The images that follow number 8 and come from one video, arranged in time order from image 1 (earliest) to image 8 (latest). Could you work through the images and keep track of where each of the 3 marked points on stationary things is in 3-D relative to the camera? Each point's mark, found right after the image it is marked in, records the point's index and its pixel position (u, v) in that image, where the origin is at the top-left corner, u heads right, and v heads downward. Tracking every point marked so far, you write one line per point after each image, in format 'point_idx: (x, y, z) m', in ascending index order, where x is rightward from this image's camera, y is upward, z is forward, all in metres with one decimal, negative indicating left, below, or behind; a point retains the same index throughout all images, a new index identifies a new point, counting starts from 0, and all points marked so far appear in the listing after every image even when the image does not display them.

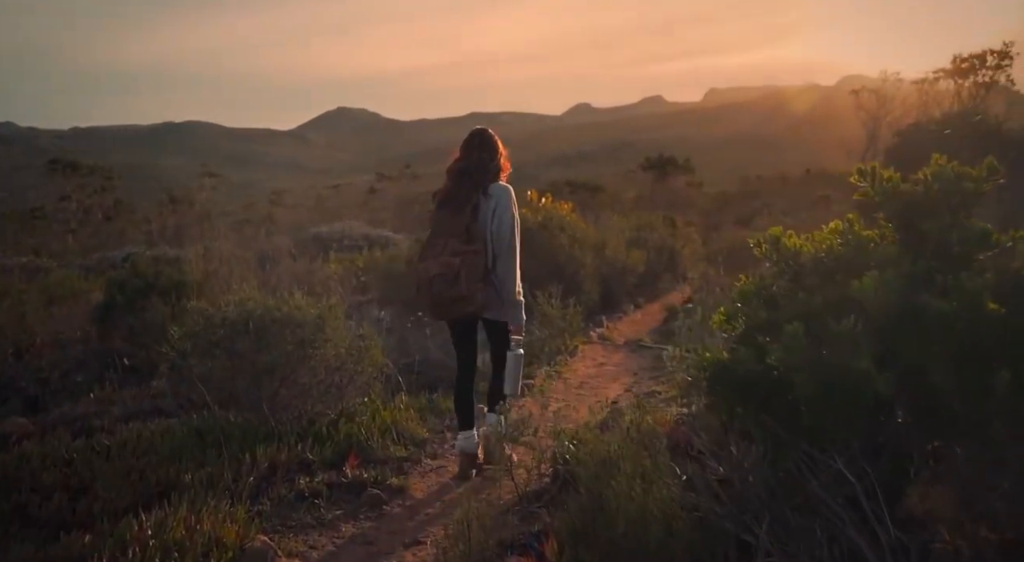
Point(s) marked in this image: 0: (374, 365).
0: (-1.0, -0.6, +5.6) m
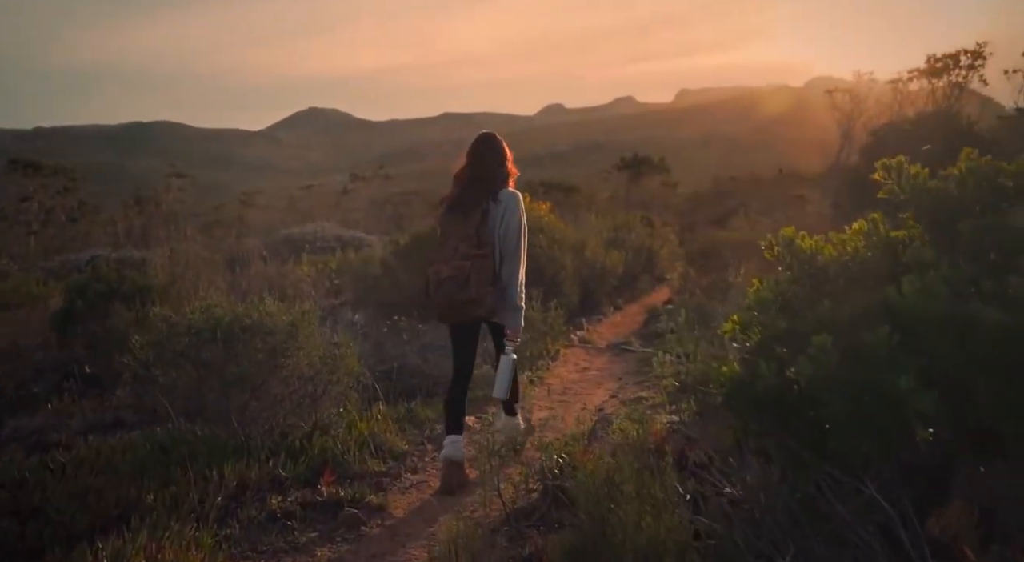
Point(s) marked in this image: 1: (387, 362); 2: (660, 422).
0: (-1.1, -0.7, +5.3) m
1: (-1.1, -0.7, +6.8) m
2: (+1.0, -0.9, +4.9) m
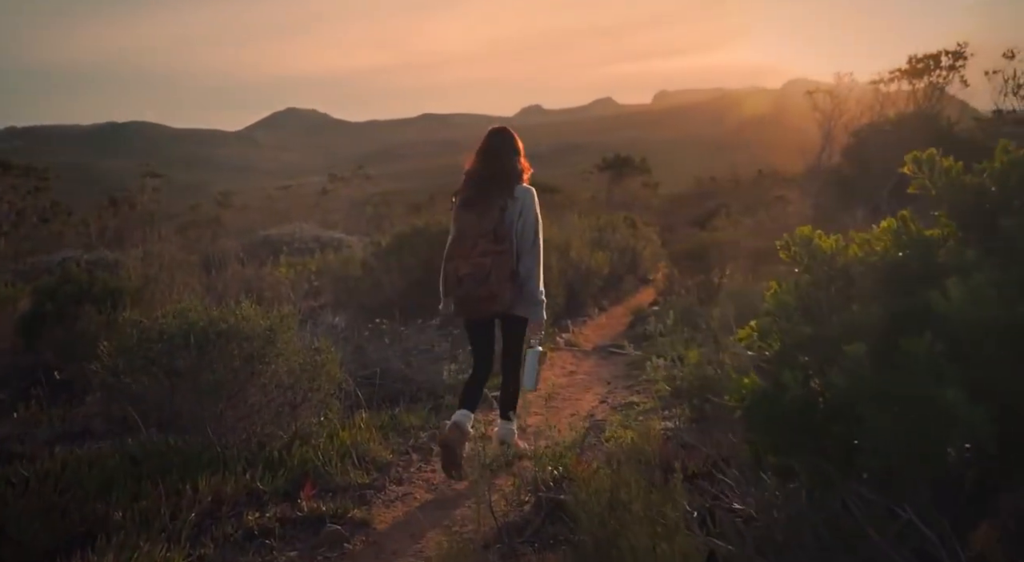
0: (-1.2, -0.7, +5.1) m
1: (-1.2, -0.7, +6.5) m
2: (+0.9, -0.9, +4.7) m
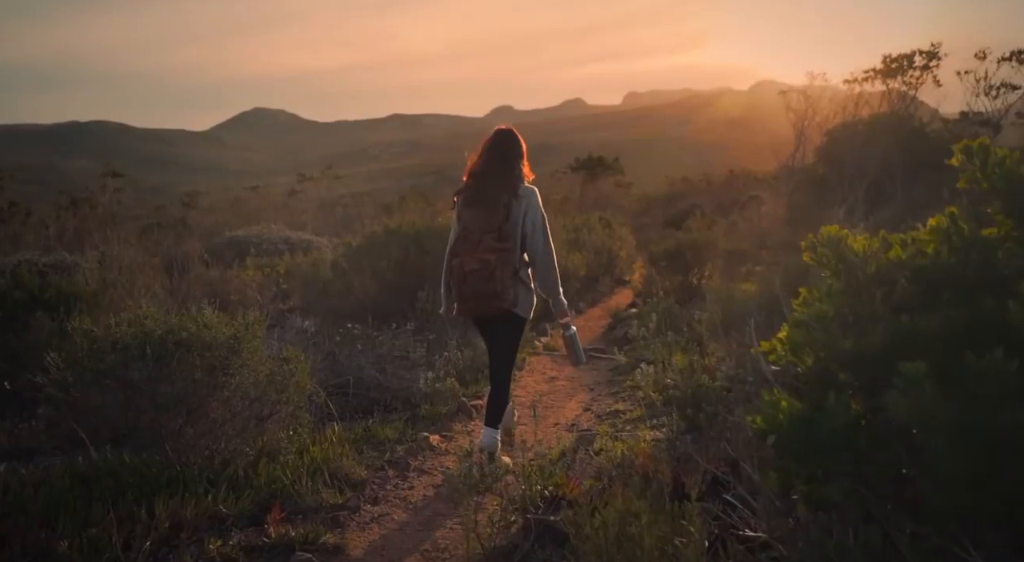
0: (-1.3, -0.7, +4.8) m
1: (-1.4, -0.8, +6.2) m
2: (+0.8, -0.9, +4.5) m
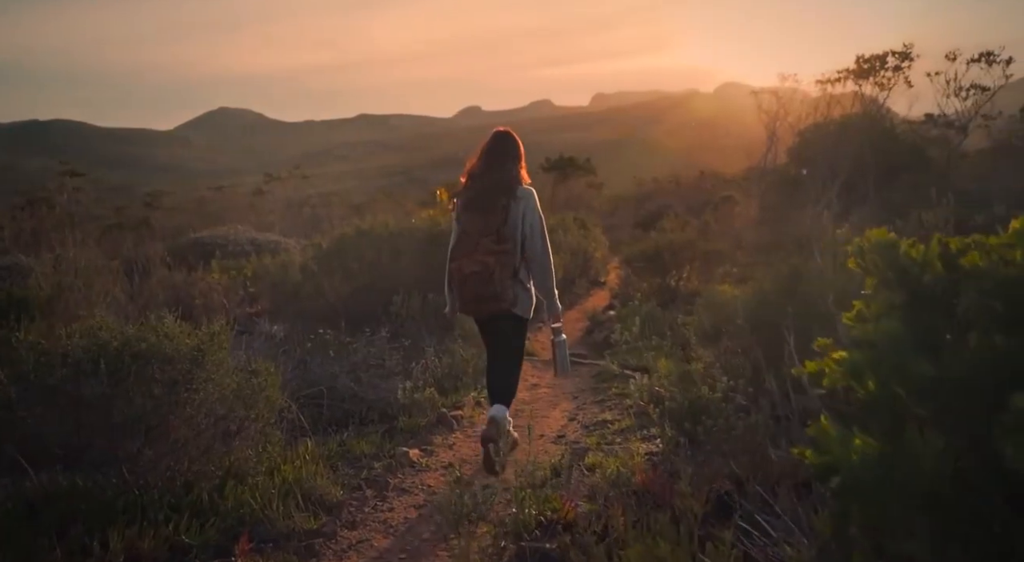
0: (-1.4, -0.7, +4.4) m
1: (-1.5, -0.8, +5.9) m
2: (+0.7, -1.0, +4.2) m
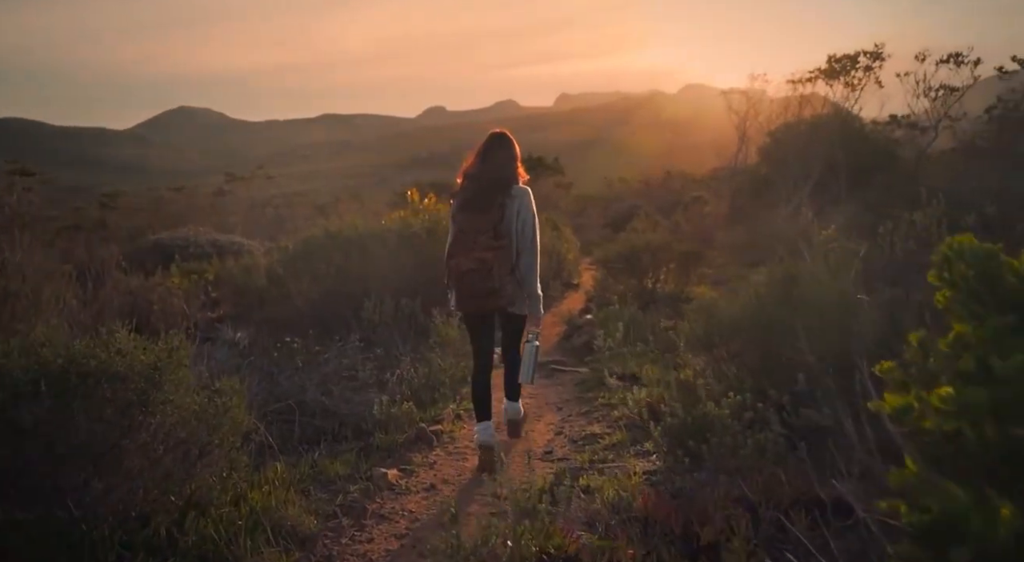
0: (-1.5, -0.8, +4.0) m
1: (-1.7, -0.8, +5.5) m
2: (+0.7, -1.0, +3.9) m
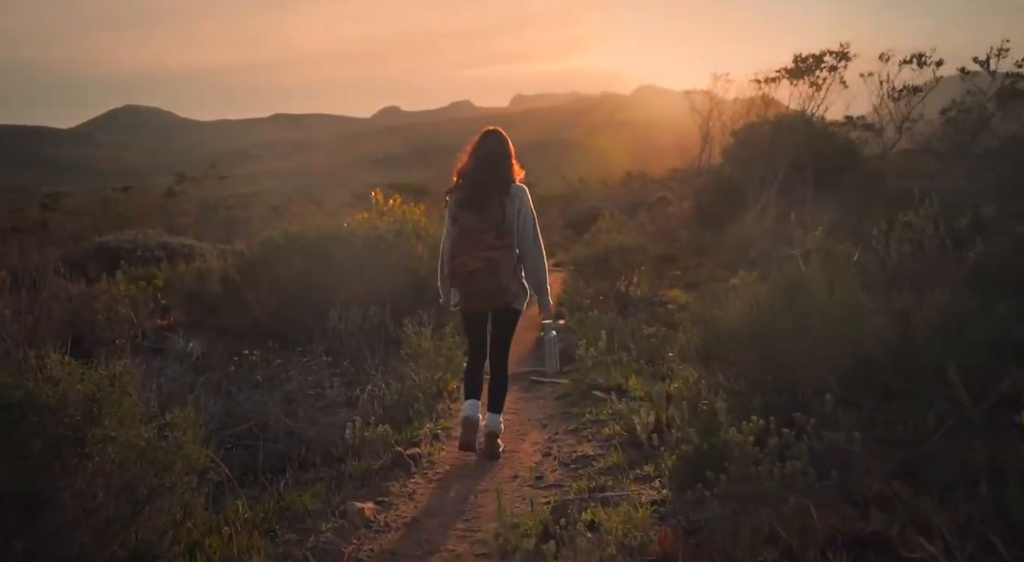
0: (-1.5, -0.9, +3.5) m
1: (-1.8, -0.9, +5.0) m
2: (+0.6, -1.1, +3.6) m
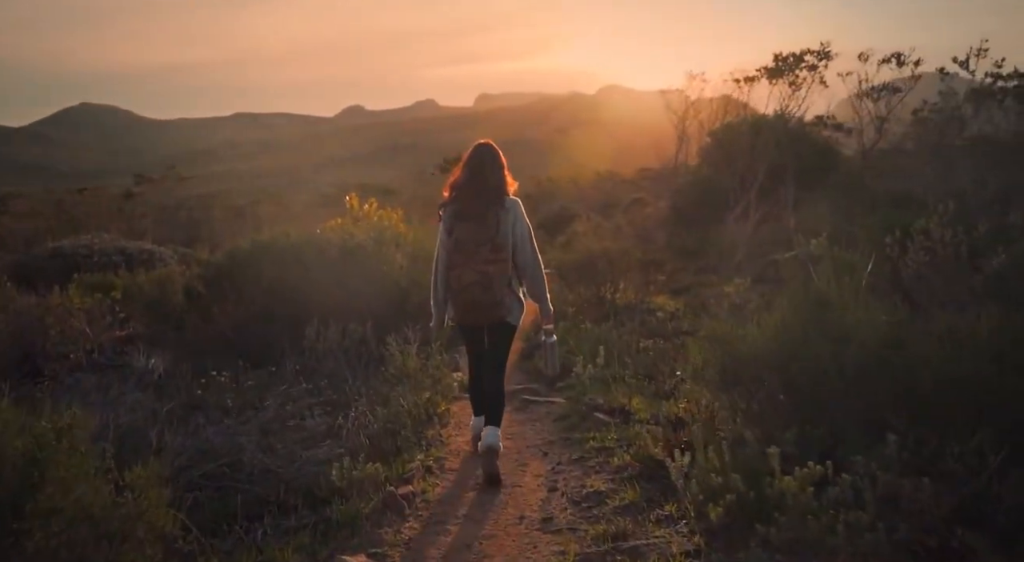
0: (-1.4, -1.0, +3.0) m
1: (-1.8, -1.0, +4.5) m
2: (+0.7, -1.2, +3.1) m
